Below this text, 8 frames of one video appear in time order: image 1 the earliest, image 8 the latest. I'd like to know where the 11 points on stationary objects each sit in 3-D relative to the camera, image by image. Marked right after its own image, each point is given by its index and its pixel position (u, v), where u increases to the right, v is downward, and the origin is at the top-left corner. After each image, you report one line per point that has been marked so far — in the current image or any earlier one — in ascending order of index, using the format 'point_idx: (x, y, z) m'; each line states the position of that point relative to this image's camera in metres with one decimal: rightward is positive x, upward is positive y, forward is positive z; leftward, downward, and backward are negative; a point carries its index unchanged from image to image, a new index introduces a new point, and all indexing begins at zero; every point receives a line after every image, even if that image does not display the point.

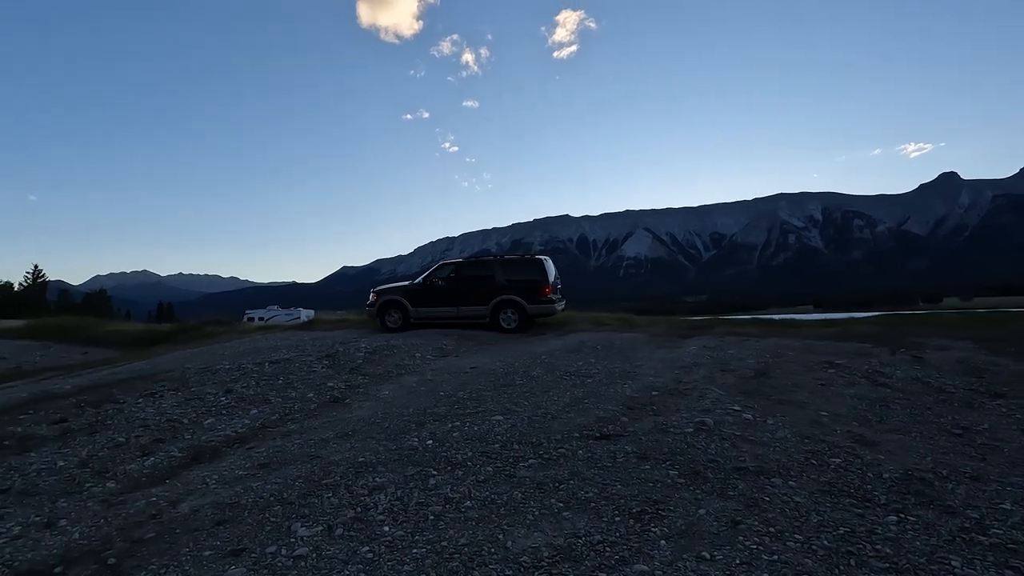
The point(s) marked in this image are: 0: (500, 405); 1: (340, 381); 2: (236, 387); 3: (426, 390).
0: (-0.2, -2.0, +9.1) m
1: (-3.7, -2.0, +11.8) m
2: (-6.0, -2.1, +11.6) m
3: (-1.7, -2.0, +10.5) m
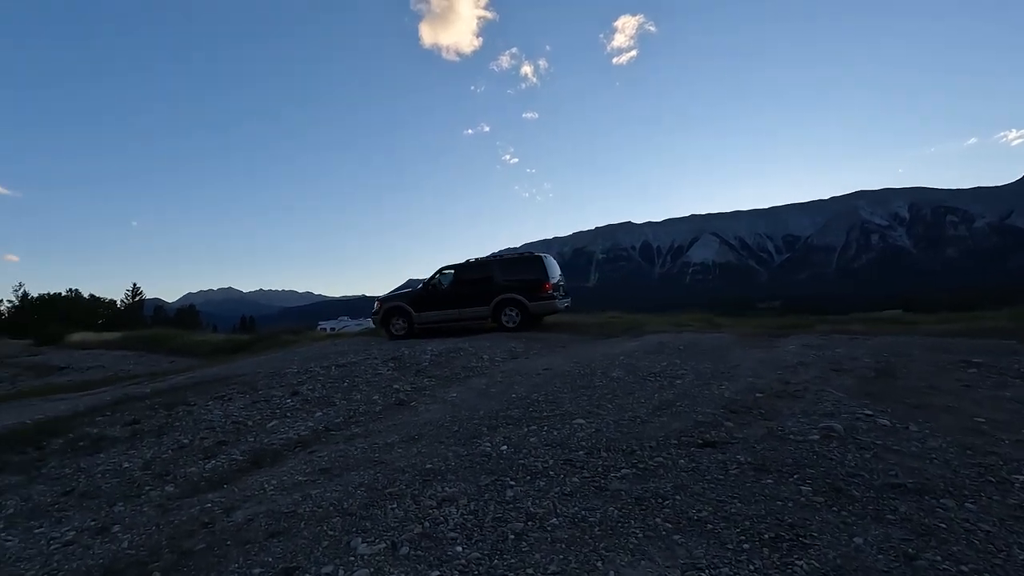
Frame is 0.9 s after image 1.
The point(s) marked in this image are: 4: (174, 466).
0: (+1.1, -1.8, +8.1) m
1: (-2.2, -2.0, +11.2) m
2: (-4.4, -2.1, +11.2) m
3: (-0.3, -1.9, +9.7) m
4: (-4.6, -2.5, +7.4) m
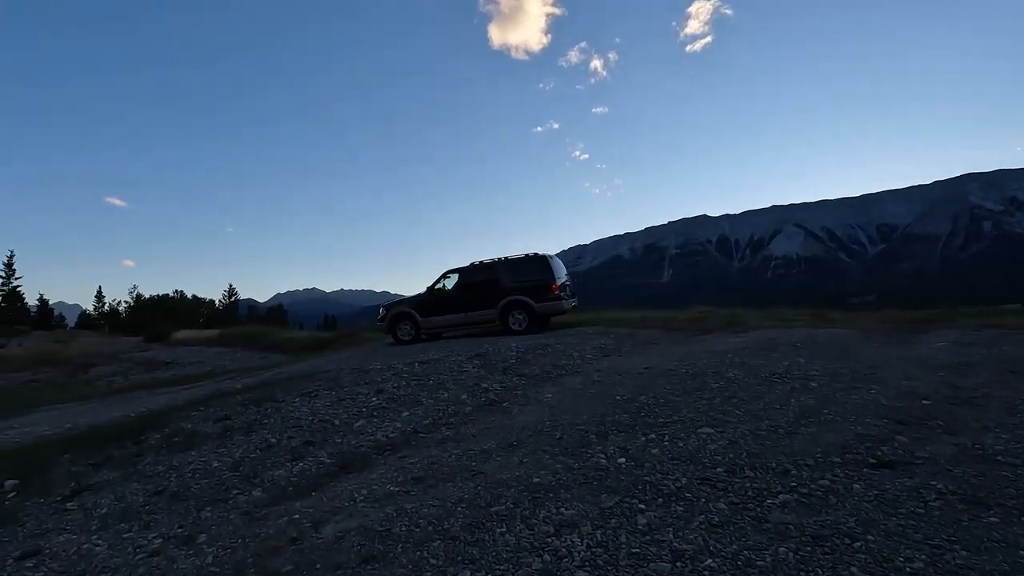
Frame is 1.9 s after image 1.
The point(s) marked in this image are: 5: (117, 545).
0: (+2.5, -1.6, +6.9) m
1: (-0.3, -1.8, +10.4) m
2: (-2.5, -2.0, +10.8) m
3: (+1.4, -1.7, +8.7) m
4: (-3.2, -2.3, +7.0) m
5: (-3.9, -2.5, +5.3) m
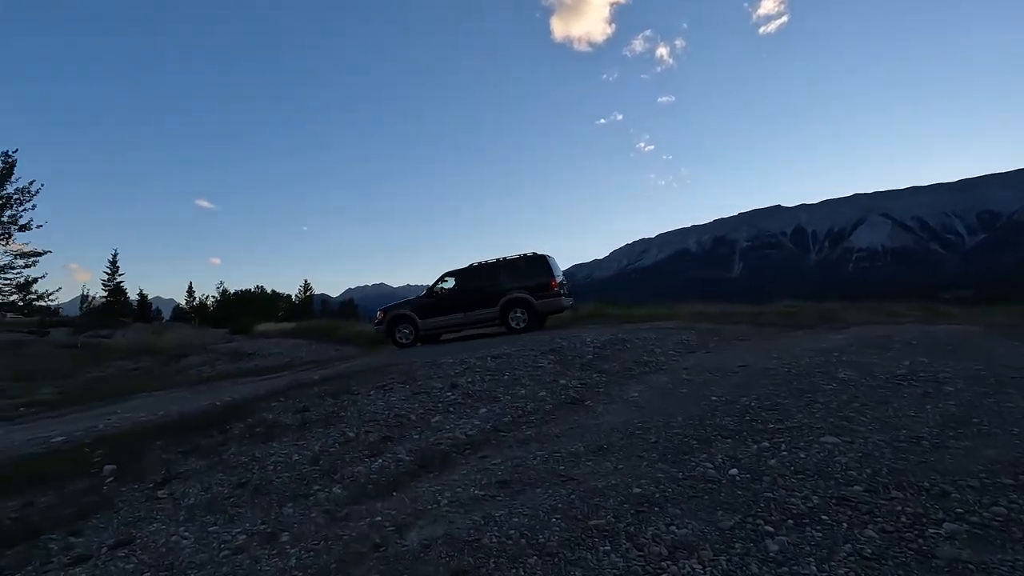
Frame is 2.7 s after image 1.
0: (+3.5, -1.5, +6.1) m
1: (+1.1, -1.7, +9.8) m
2: (-1.0, -1.8, +10.5) m
3: (+2.6, -1.6, +8.0) m
4: (-2.1, -2.2, +6.8) m
5: (-3.0, -2.4, +5.2) m
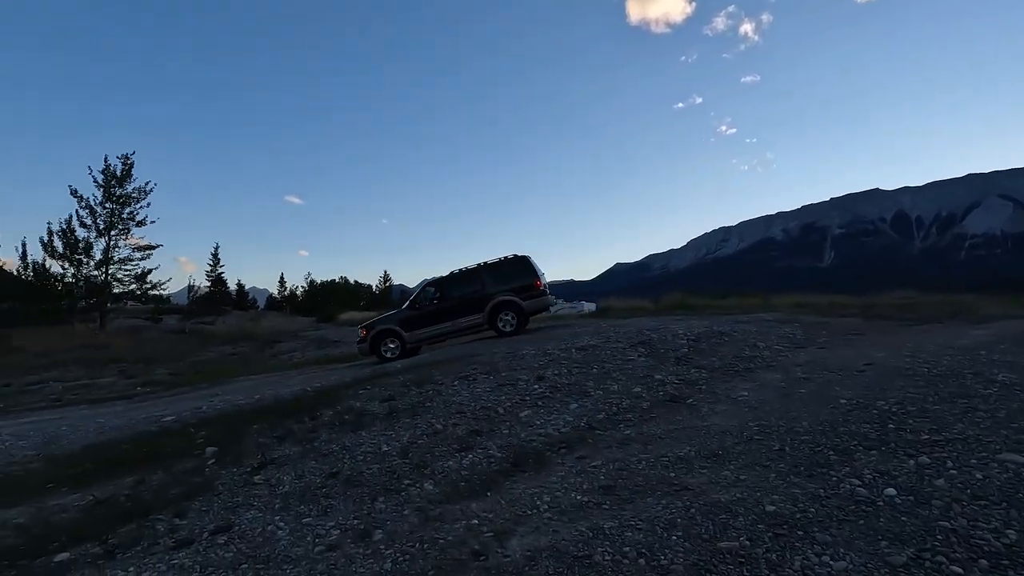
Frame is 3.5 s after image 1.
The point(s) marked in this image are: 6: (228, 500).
0: (+4.6, -1.4, +5.1) m
1: (+2.7, -1.5, +9.1) m
2: (+0.7, -1.6, +10.0) m
3: (+3.9, -1.4, +7.0) m
4: (-1.0, -2.1, +6.5) m
5: (-2.0, -2.3, +5.1) m
6: (-3.3, -2.5, +6.3) m
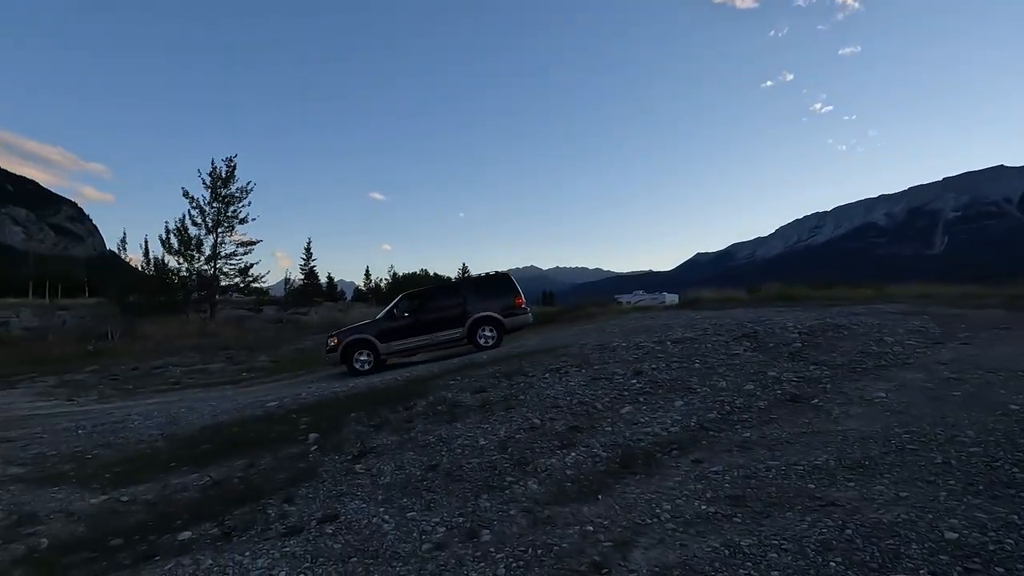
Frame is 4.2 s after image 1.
0: (+5.5, -1.2, +4.0) m
1: (+4.2, -1.3, +8.3) m
2: (+2.3, -1.4, +9.5) m
3: (+5.1, -1.2, +6.1) m
4: (+0.2, -1.9, +6.2) m
5: (-1.0, -2.2, +5.0) m
6: (-2.1, -2.4, +6.3) m
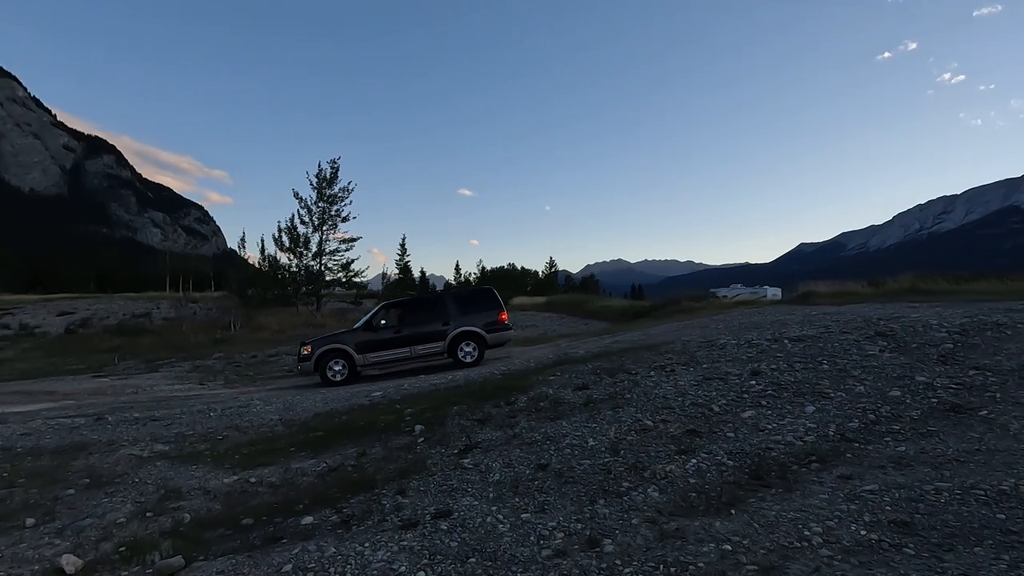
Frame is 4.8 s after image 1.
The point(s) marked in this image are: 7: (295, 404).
0: (+6.3, -1.2, +2.8) m
1: (+5.8, -1.2, +7.2) m
2: (+4.1, -1.3, +8.7) m
3: (+6.3, -1.2, +4.9) m
4: (+1.5, -1.9, +5.9) m
5: (+0.1, -2.1, +4.8) m
6: (-0.8, -2.3, +6.3) m
7: (-4.8, -2.6, +11.9) m
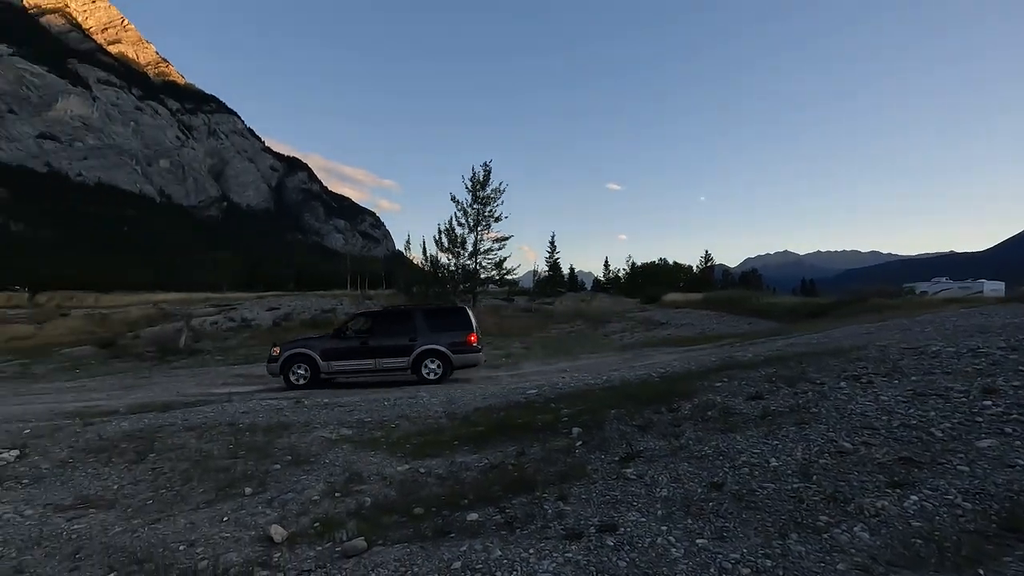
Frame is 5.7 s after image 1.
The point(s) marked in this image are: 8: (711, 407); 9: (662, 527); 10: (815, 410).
0: (+7.0, -1.2, +0.7) m
1: (+7.6, -1.2, +5.1) m
2: (+6.4, -1.3, +7.0) m
3: (+7.5, -1.2, +2.8) m
4: (+3.1, -1.9, +5.0) m
5: (+1.5, -2.2, +4.4) m
6: (+1.1, -2.3, +6.1) m
7: (-1.3, -2.6, +12.5) m
8: (+3.1, -1.9, +8.4) m
9: (+1.4, -2.2, +5.0) m
10: (+4.1, -1.7, +7.3) m
